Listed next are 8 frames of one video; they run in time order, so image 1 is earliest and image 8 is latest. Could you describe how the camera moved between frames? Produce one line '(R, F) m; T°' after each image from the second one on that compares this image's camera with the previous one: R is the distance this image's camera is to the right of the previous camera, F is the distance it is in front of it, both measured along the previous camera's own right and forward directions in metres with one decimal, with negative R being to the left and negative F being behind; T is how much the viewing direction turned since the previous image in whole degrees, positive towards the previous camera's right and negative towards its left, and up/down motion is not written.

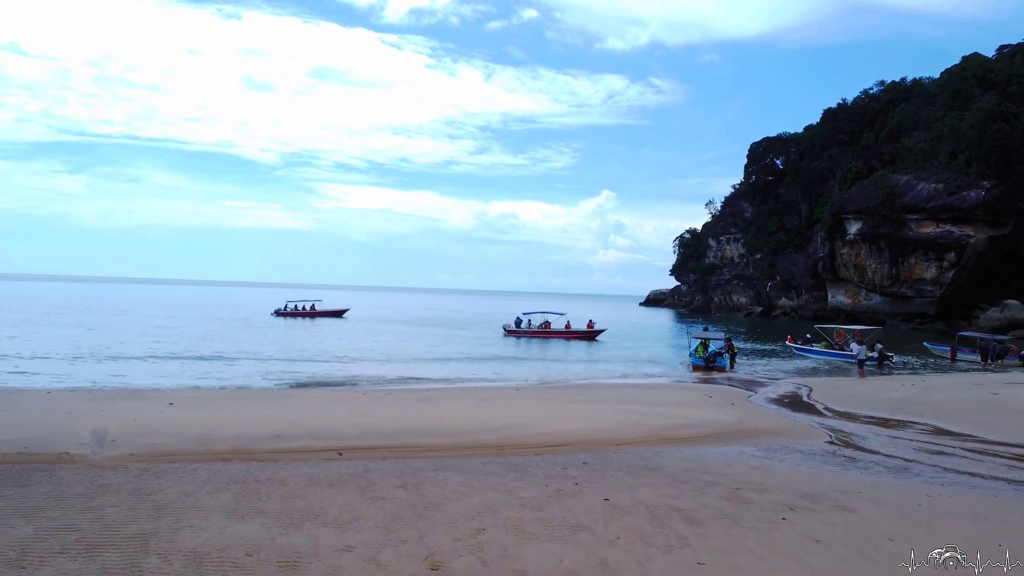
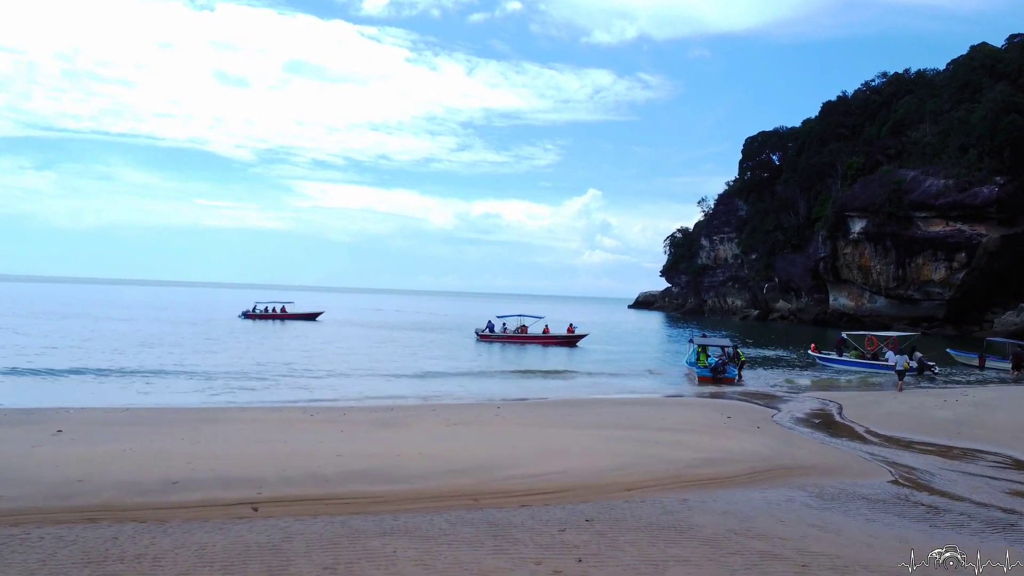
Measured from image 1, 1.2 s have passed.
(0.0, +2.7) m; +1°
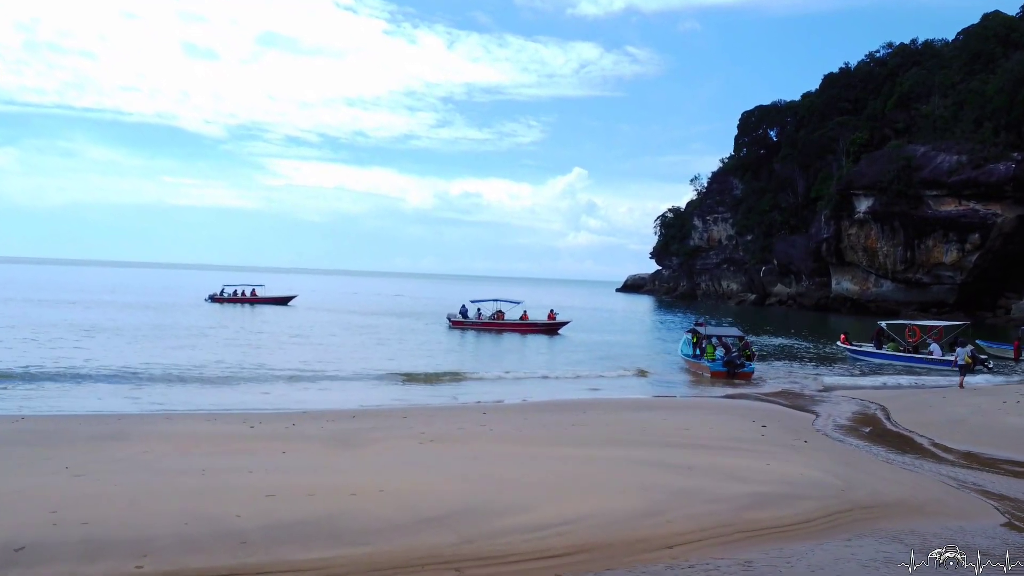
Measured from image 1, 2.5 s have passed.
(-0.1, +2.5) m; +1°
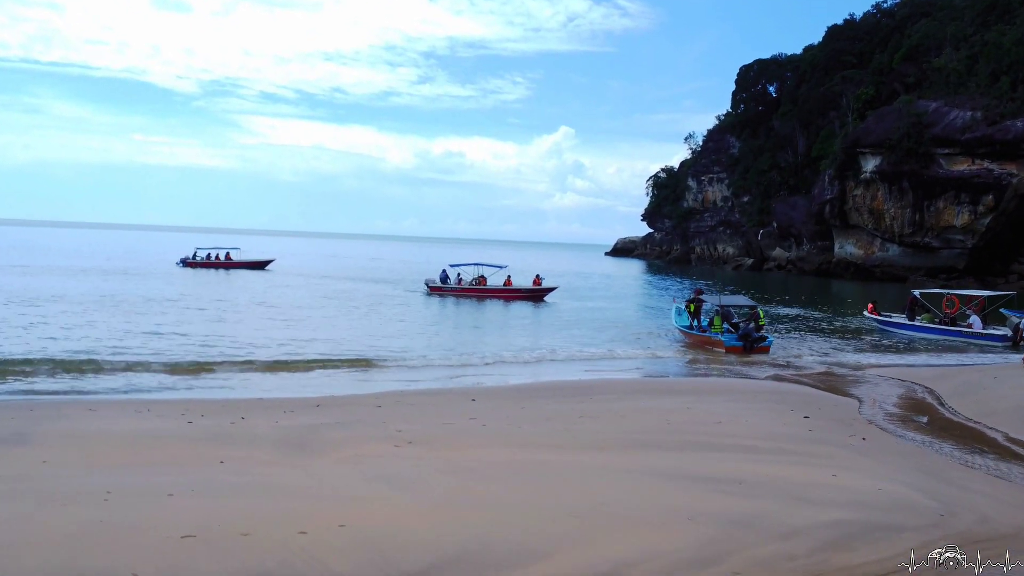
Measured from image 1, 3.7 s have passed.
(-0.1, +2.0) m; +1°
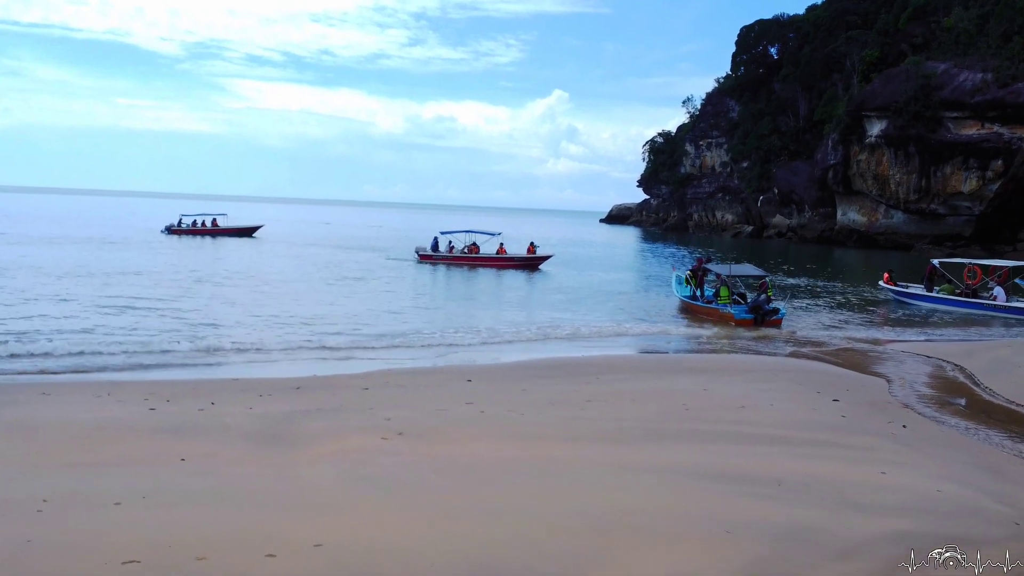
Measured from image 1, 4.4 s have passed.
(-0.1, +1.0) m; +1°
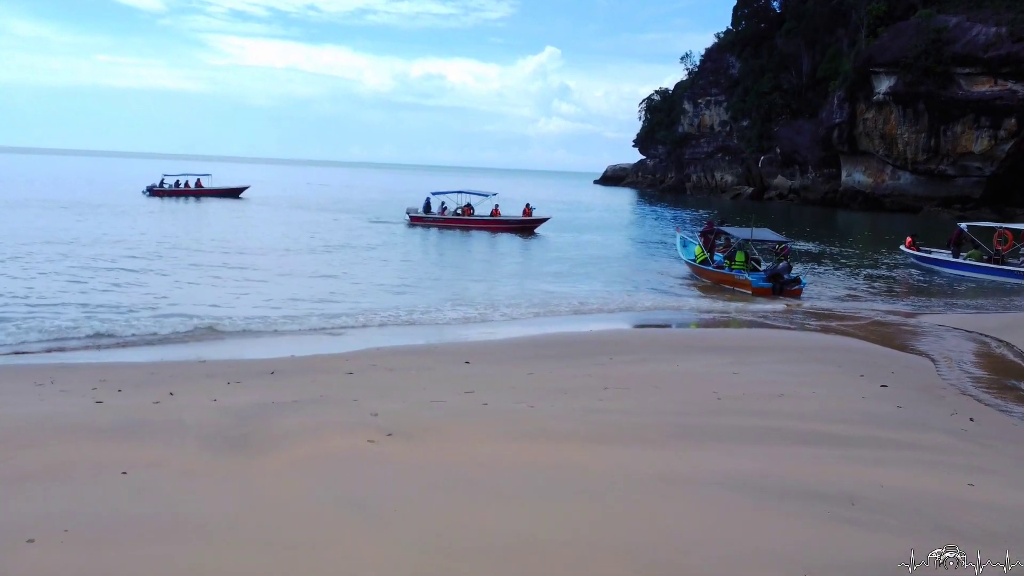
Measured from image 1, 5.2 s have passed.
(-0.1, +1.2) m; +1°
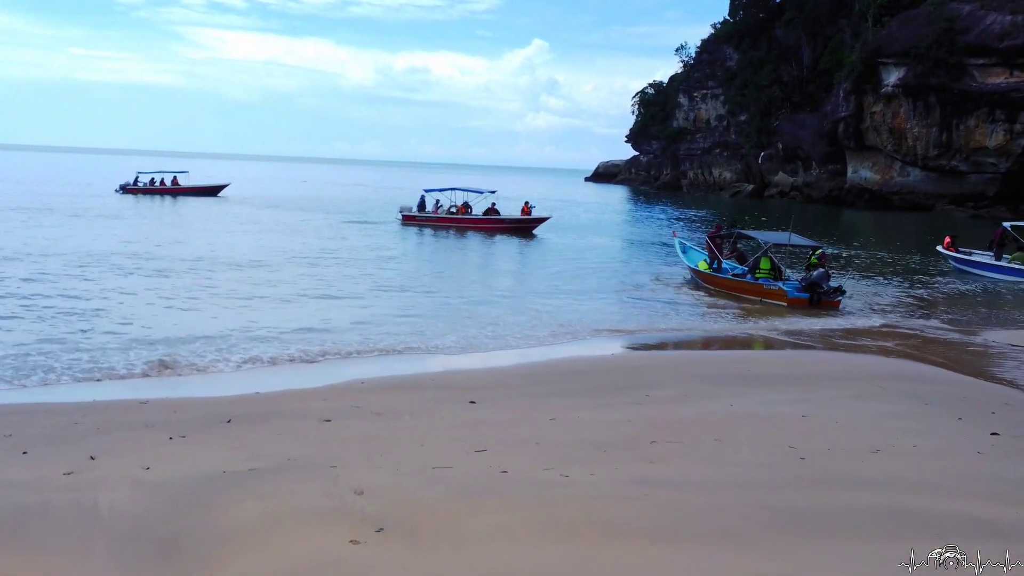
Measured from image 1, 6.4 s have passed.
(-0.3, +1.7) m; +1°
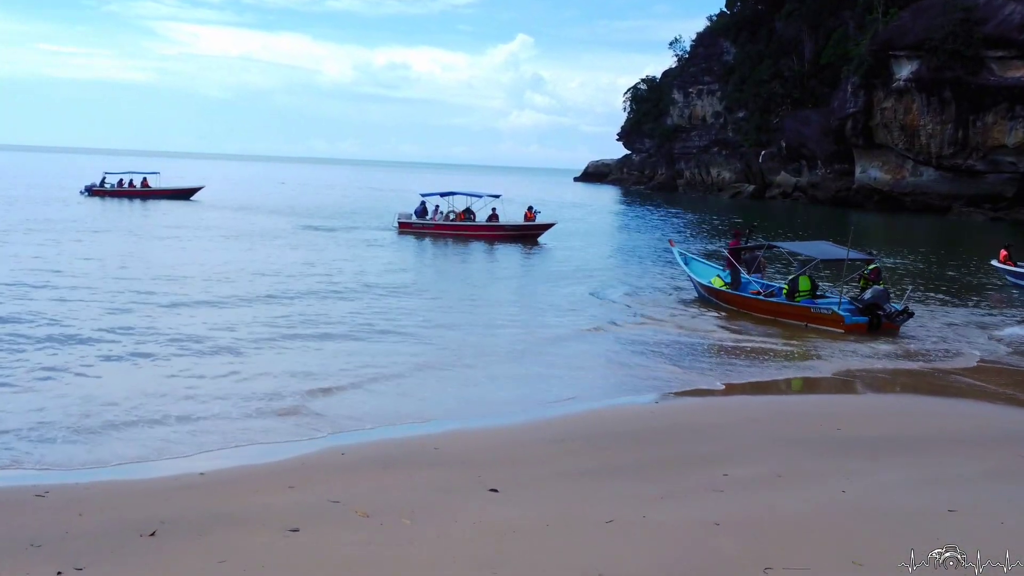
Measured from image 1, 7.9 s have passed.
(-0.3, +1.9) m; +1°
